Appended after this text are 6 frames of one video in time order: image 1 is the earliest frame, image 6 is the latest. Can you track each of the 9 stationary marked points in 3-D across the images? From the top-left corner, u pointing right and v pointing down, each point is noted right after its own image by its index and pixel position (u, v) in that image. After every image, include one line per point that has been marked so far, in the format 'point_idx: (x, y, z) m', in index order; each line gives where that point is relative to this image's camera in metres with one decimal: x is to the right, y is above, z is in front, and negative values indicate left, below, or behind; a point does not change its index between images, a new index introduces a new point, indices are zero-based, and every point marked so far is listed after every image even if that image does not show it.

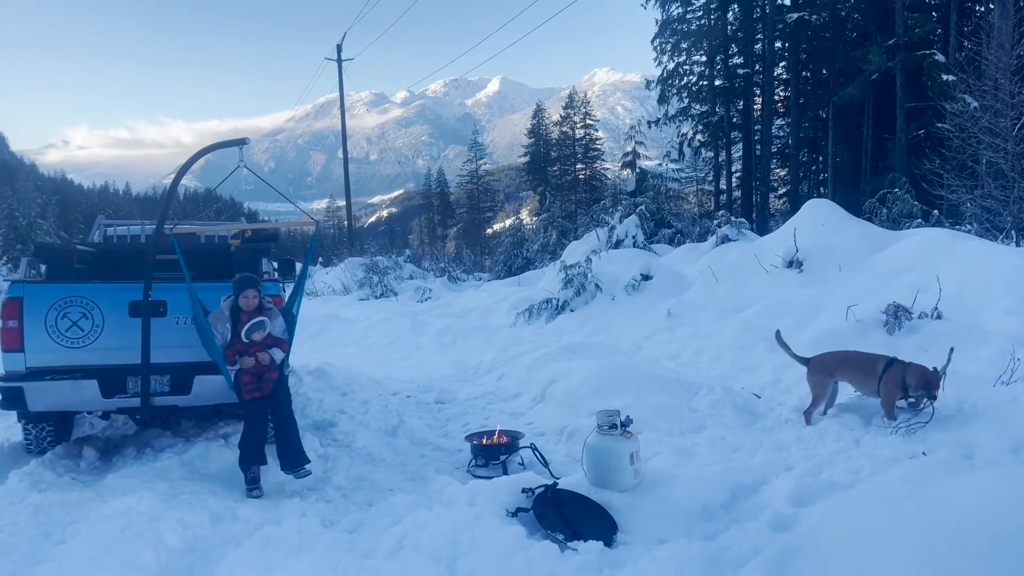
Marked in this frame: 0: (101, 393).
0: (-2.5, -0.6, +5.0) m
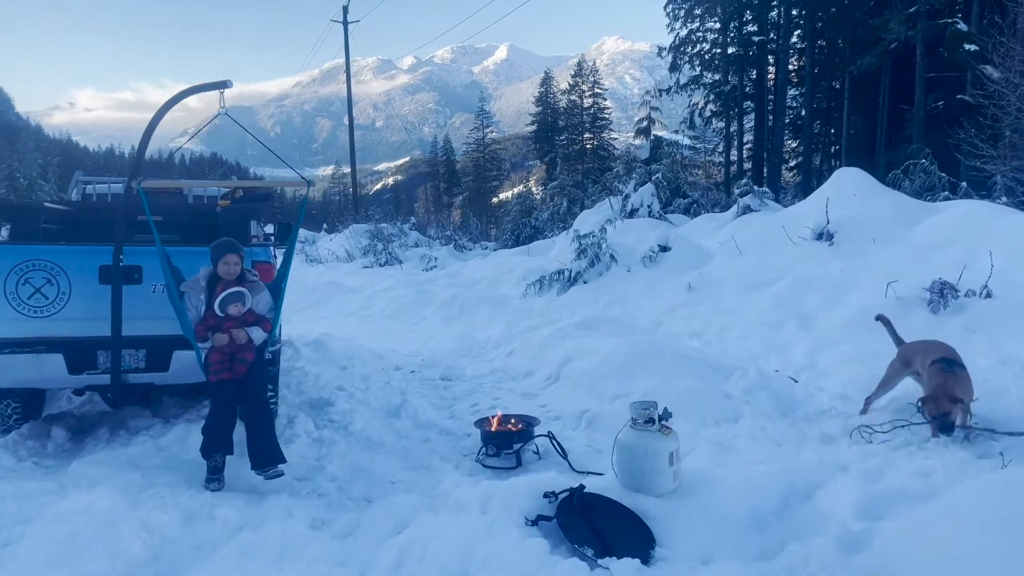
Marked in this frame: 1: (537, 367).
0: (-2.4, -0.4, +4.4) m
1: (+0.2, -0.7, +7.1) m
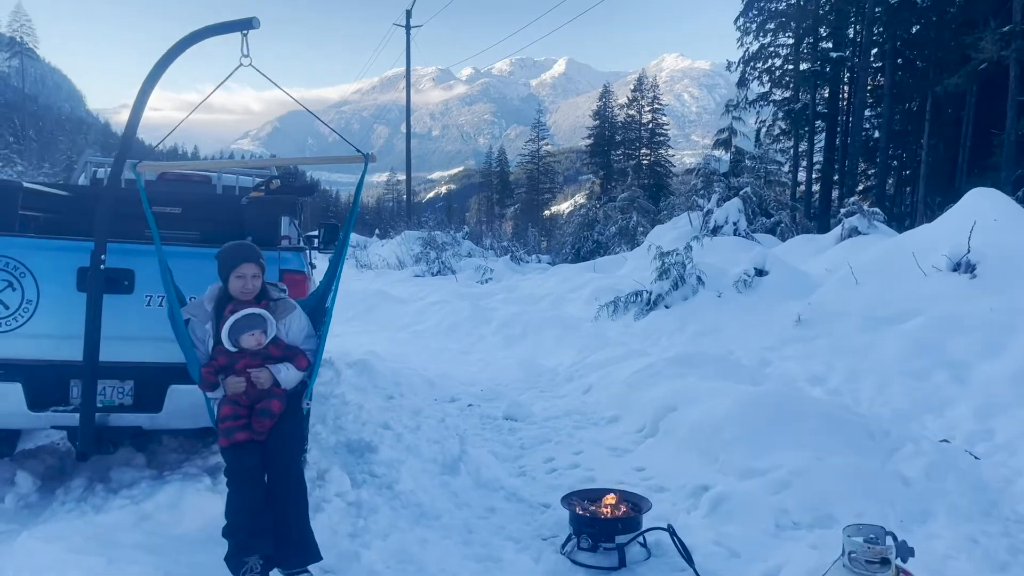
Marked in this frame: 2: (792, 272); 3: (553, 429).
0: (-1.9, -0.5, +3.3) m
1: (+0.8, -0.9, +5.8) m
2: (+3.0, +0.2, +9.0) m
3: (+0.3, -1.0, +5.7) m
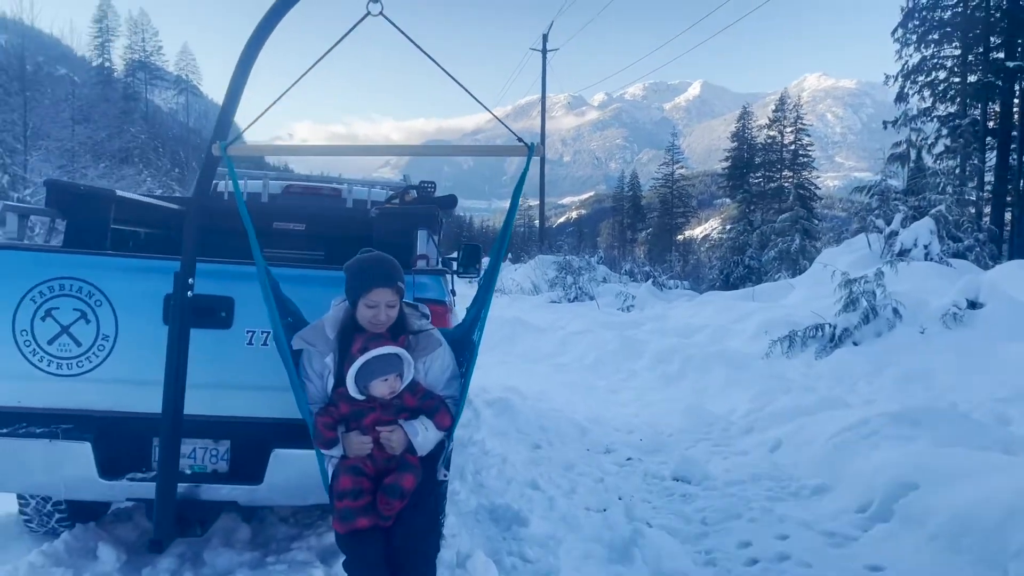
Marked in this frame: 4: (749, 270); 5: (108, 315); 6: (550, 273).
0: (-1.3, -0.6, +2.6) m
1: (+1.8, -1.1, +4.6) m
2: (+4.5, -0.1, +7.4) m
3: (+1.3, -1.2, +4.6) m
4: (+5.1, +0.4, +17.7) m
5: (-1.3, -0.1, +2.7) m
6: (+0.9, +0.3, +19.0) m
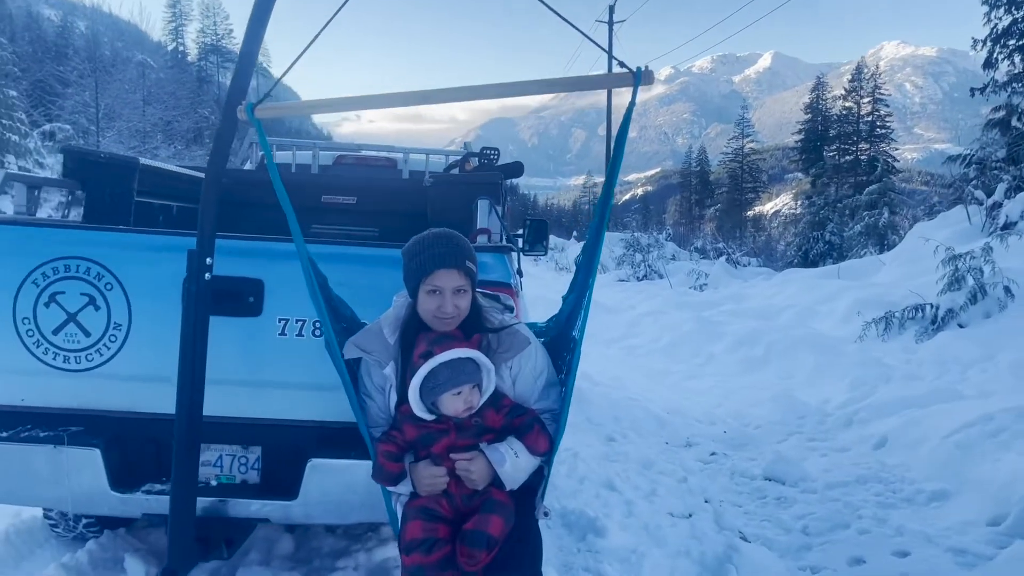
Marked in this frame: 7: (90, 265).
0: (-1.1, -0.5, +2.2) m
1: (+2.1, -1.0, +4.0) m
2: (+5.1, 0.0, +6.6) m
3: (+1.6, -1.1, +4.1) m
4: (+6.5, +0.9, +16.8) m
5: (-1.1, 0.0, +2.3) m
6: (+2.3, +0.8, +18.3) m
7: (-1.2, +0.1, +2.3) m
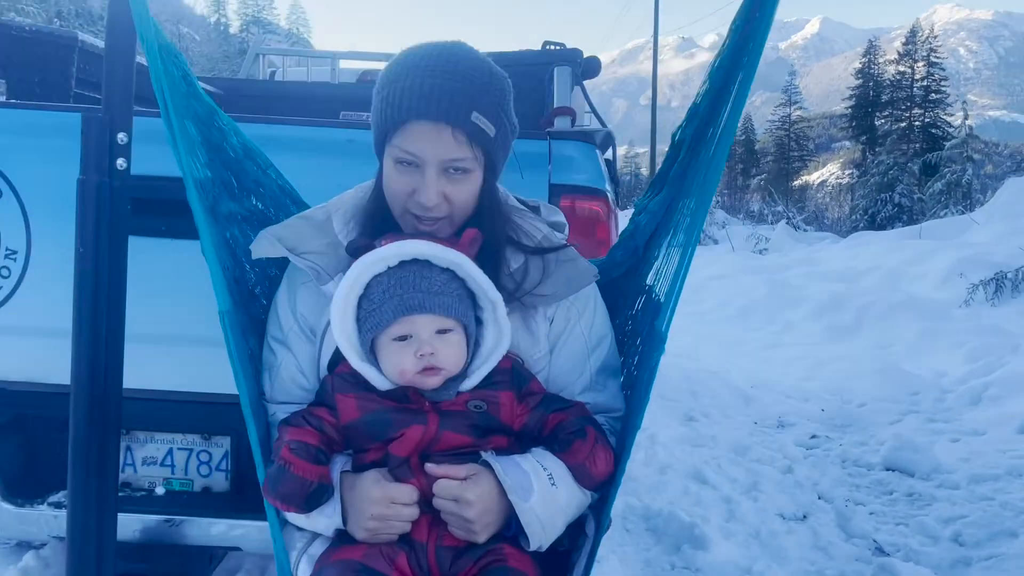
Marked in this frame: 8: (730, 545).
0: (-0.9, -0.4, +1.5) m
1: (+2.4, -0.8, +3.1) m
2: (+5.5, +0.3, +5.5) m
3: (+1.9, -0.8, +3.2) m
4: (+7.3, +1.5, +15.6) m
5: (-0.9, +0.1, +1.5) m
6: (+3.3, +1.5, +17.3) m
7: (-1.0, +0.2, +1.5) m
8: (+0.7, -0.9, +2.7) m
